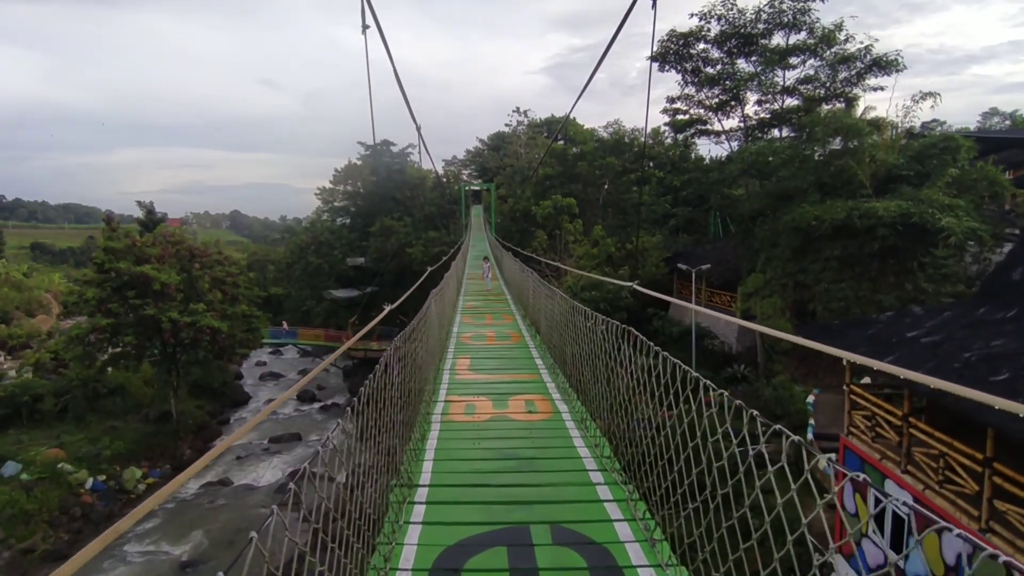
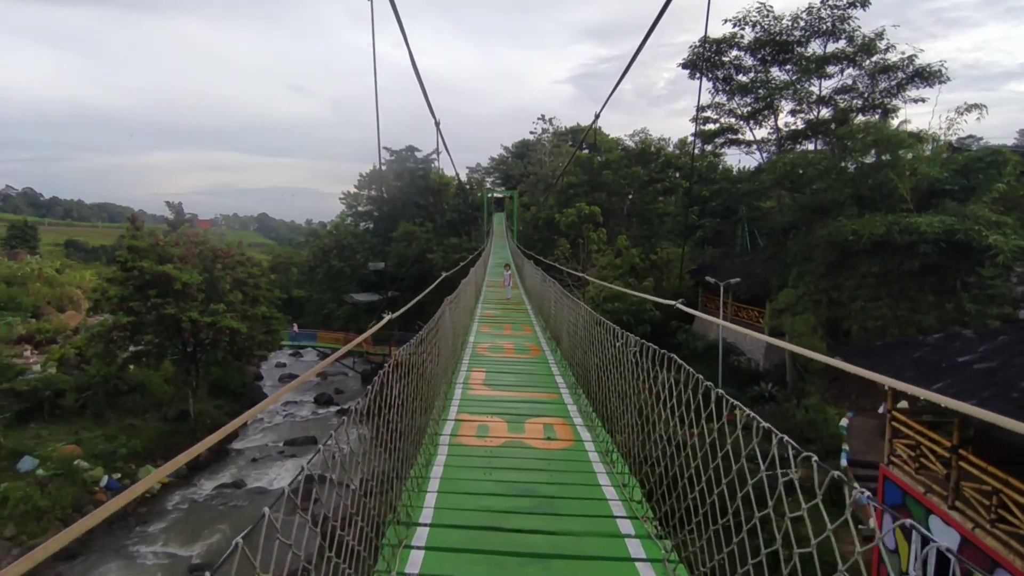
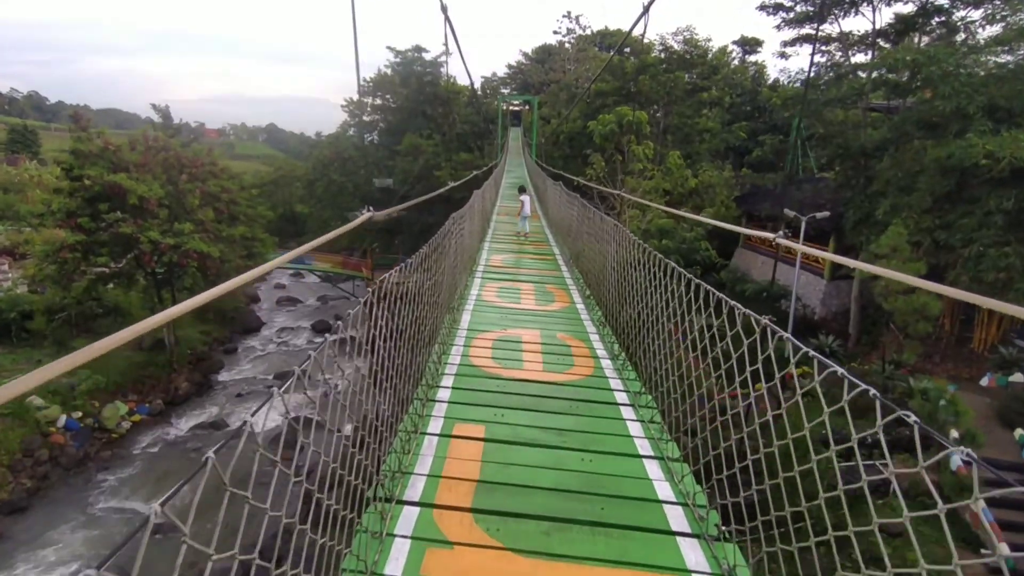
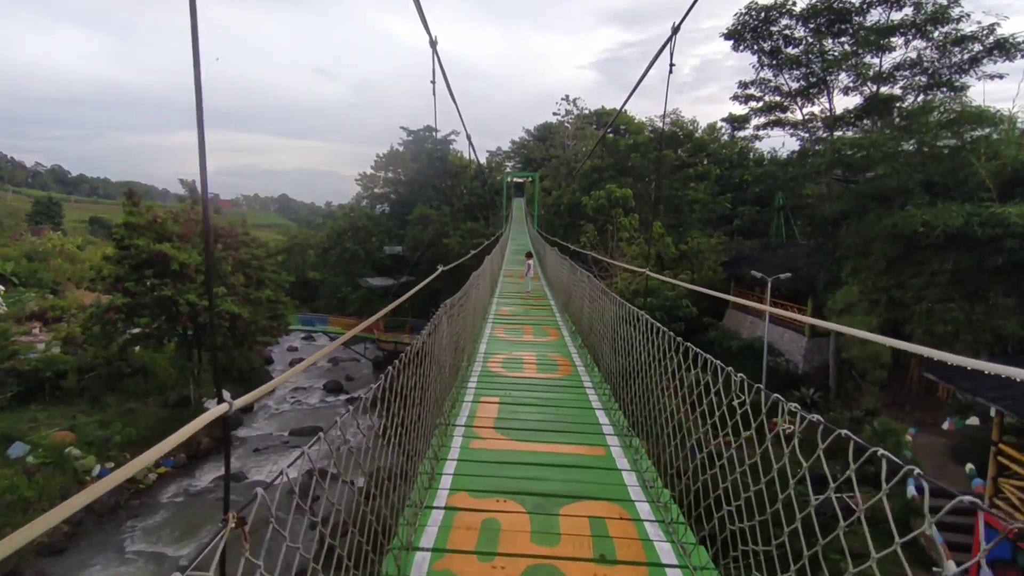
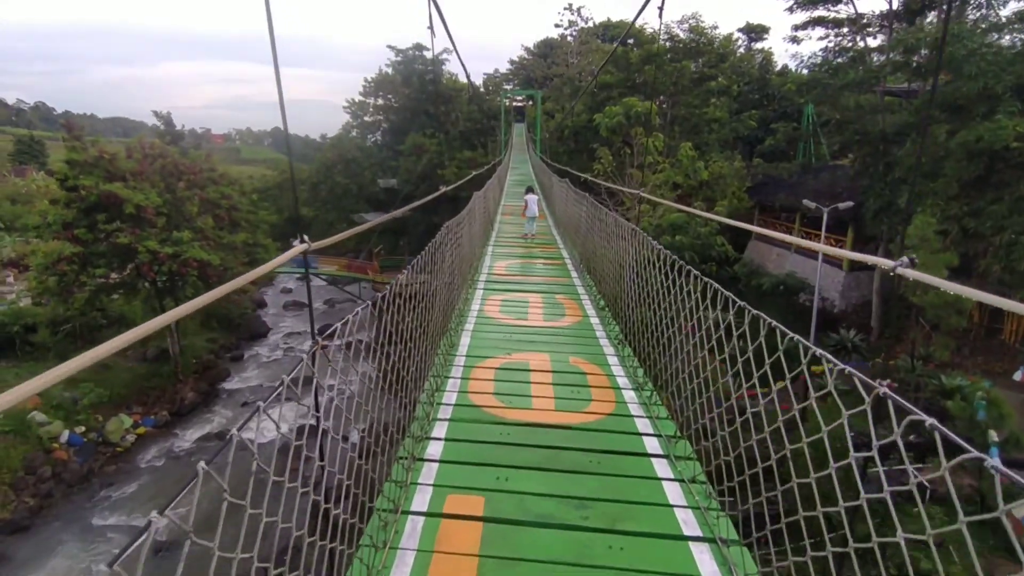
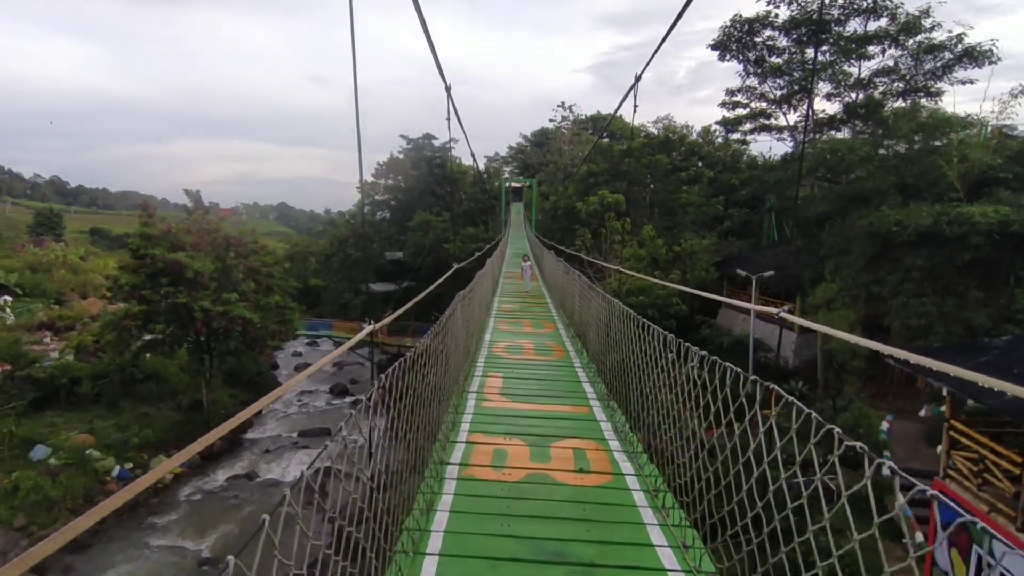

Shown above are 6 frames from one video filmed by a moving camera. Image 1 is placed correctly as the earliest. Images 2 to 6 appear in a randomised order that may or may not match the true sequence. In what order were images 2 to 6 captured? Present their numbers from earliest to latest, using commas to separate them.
2, 6, 4, 3, 5
